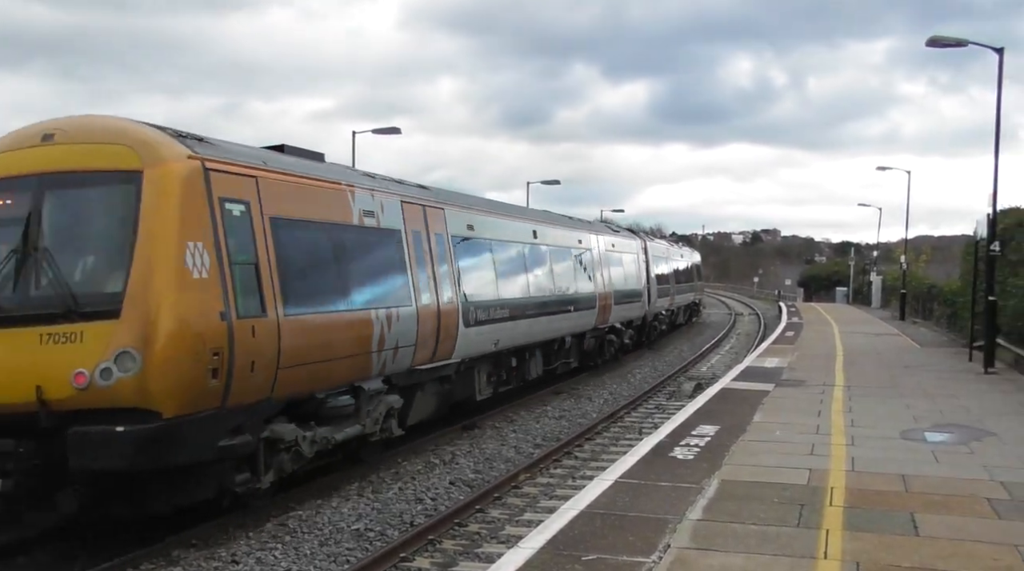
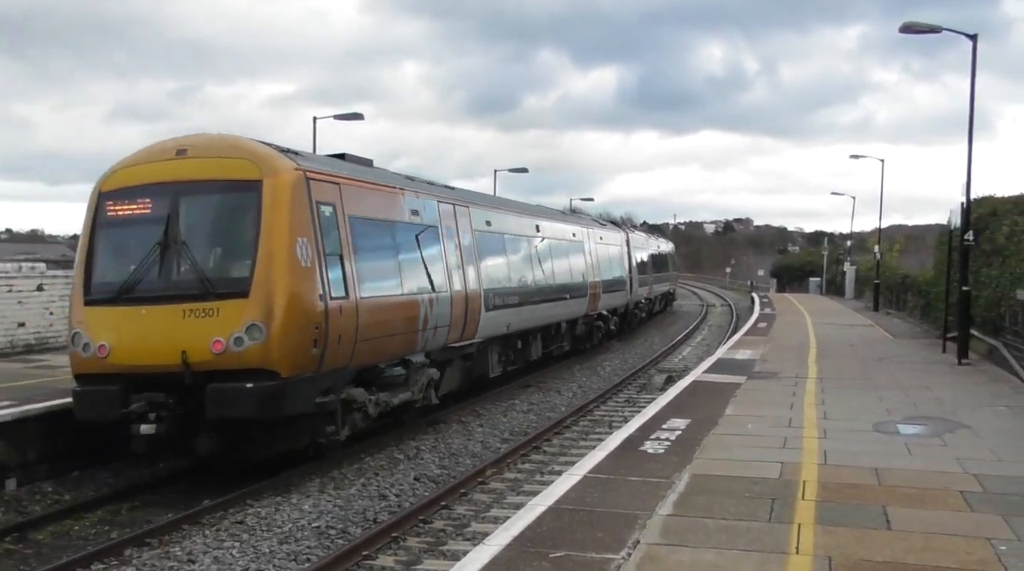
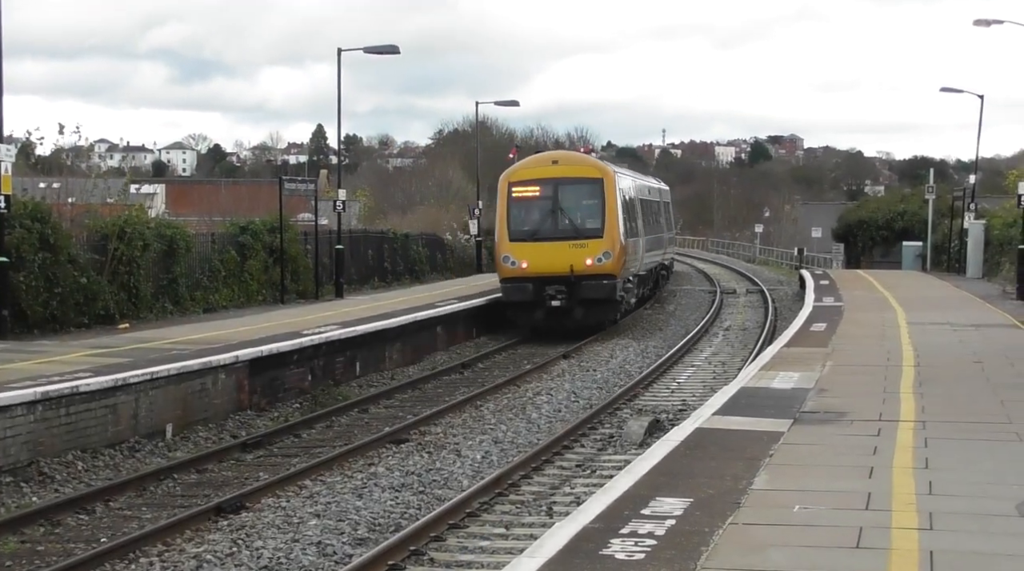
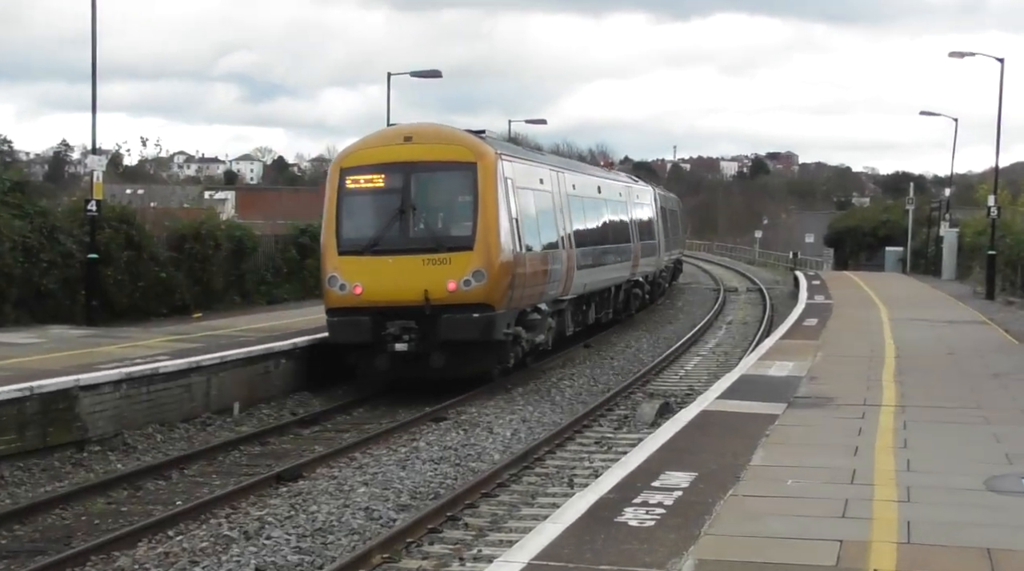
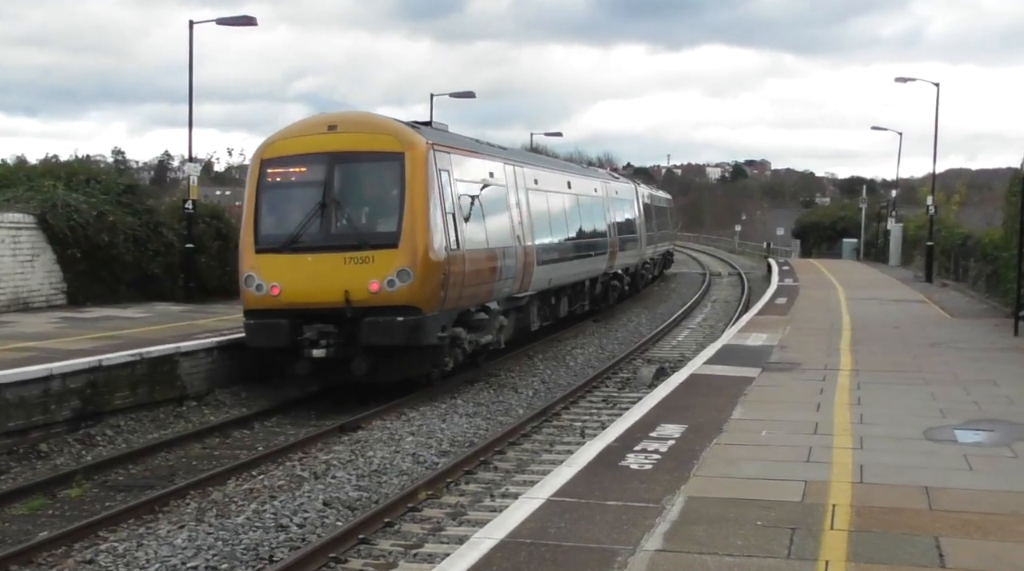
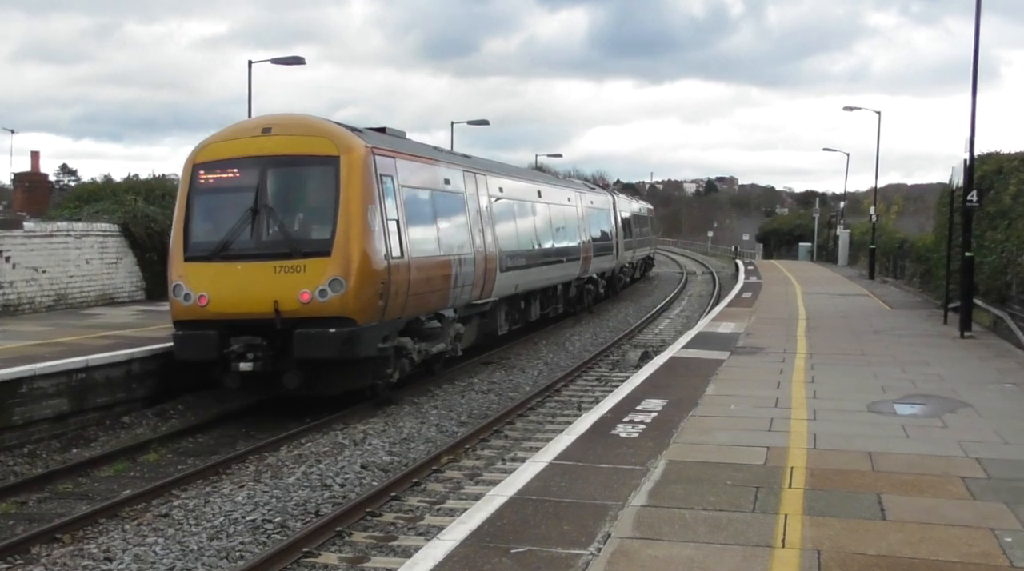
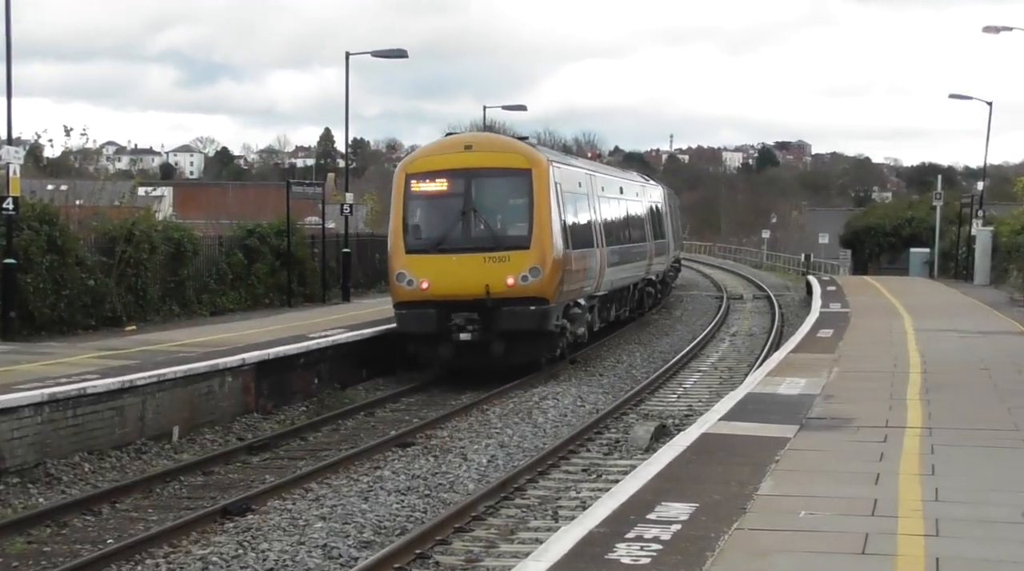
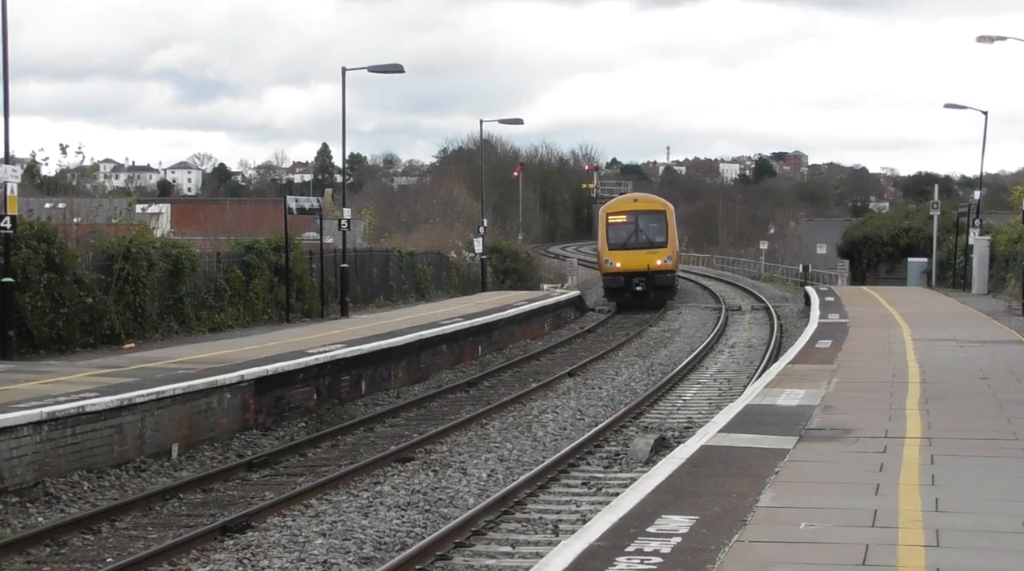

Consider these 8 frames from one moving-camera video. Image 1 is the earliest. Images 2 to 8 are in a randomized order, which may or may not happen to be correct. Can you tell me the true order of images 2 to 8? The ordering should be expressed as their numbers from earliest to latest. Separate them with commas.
2, 6, 5, 4, 7, 3, 8
